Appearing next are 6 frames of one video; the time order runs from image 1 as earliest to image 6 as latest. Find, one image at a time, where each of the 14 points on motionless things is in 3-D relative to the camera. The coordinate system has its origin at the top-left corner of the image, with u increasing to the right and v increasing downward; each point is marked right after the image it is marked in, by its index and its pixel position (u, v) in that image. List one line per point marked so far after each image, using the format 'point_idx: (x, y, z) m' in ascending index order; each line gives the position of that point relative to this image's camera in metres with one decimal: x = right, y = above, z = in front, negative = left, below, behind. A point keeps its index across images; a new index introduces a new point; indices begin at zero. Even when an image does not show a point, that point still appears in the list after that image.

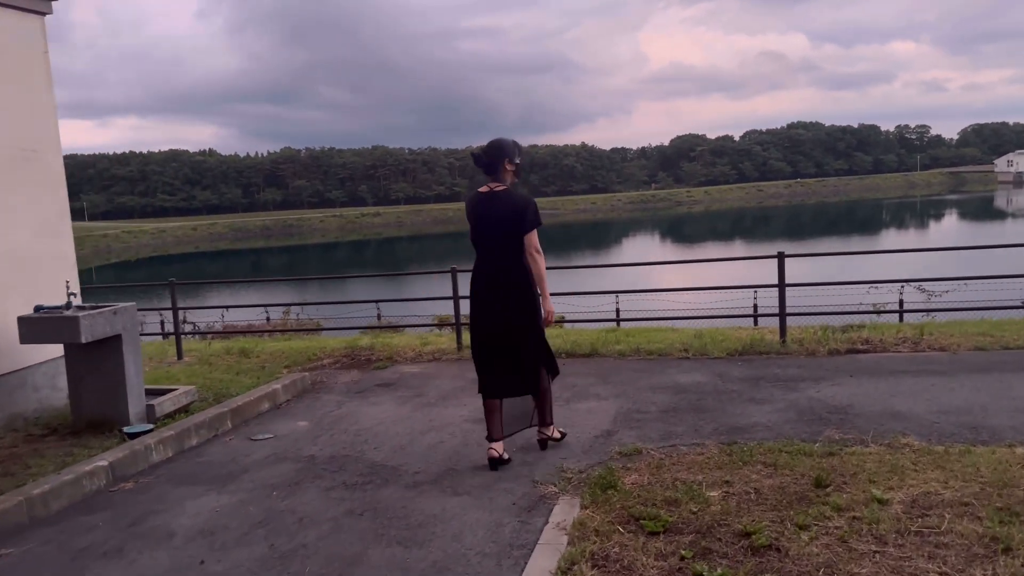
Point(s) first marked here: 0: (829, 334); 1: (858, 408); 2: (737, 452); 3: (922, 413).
0: (+2.7, -0.4, +6.9) m
1: (+2.1, -0.7, +4.8) m
2: (+1.2, -0.8, +4.0) m
3: (+2.4, -0.7, +4.6) m
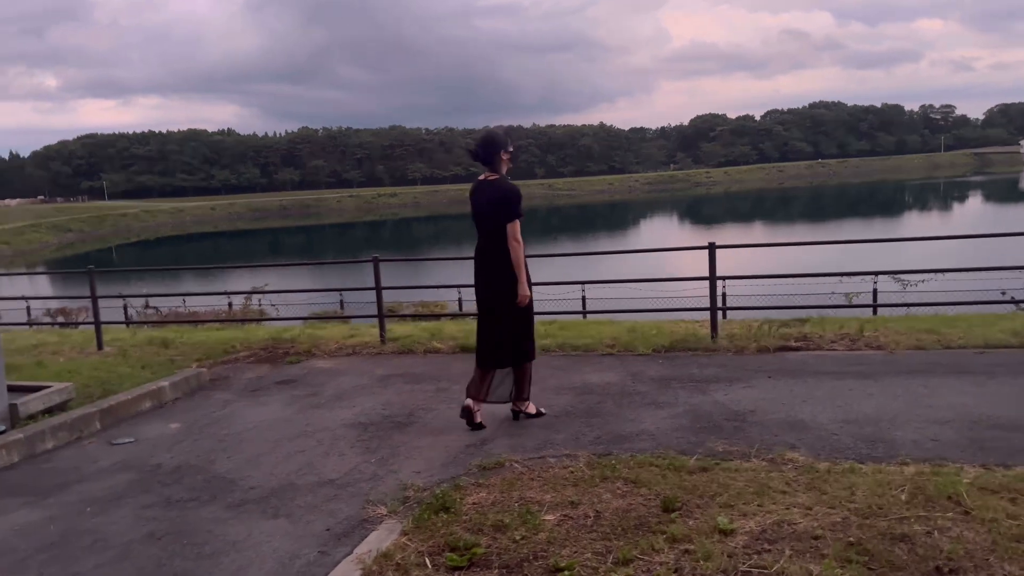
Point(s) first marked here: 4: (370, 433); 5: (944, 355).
0: (+2.1, -0.3, +6.5) m
1: (+1.4, -0.7, +4.4) m
2: (+0.4, -0.8, +3.7) m
3: (+1.7, -0.7, +4.2) m
4: (-0.8, -0.8, +4.4) m
5: (+3.0, -0.5, +5.4) m
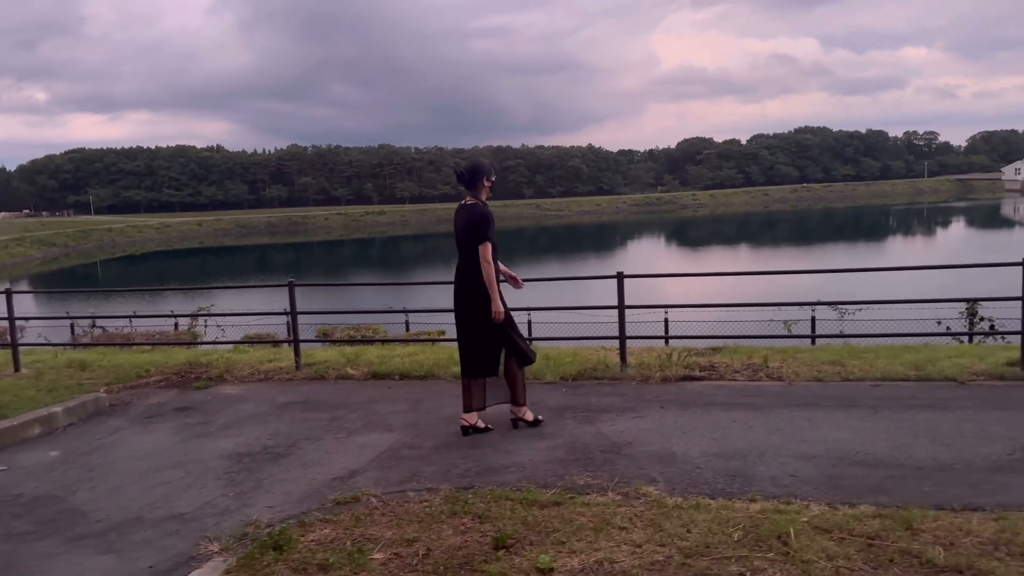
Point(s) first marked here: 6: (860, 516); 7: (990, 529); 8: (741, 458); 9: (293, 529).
0: (+1.3, -0.6, +6.6) m
1: (+0.7, -0.9, +4.4) m
2: (-0.2, -1.0, +3.7) m
3: (+1.0, -0.9, +4.2) m
4: (-1.5, -1.0, +4.4) m
5: (+2.3, -0.7, +5.5) m
6: (+1.5, -1.0, +3.3) m
7: (+1.9, -1.0, +3.1) m
8: (+1.2, -0.9, +4.2) m
9: (-0.9, -1.0, +3.4) m
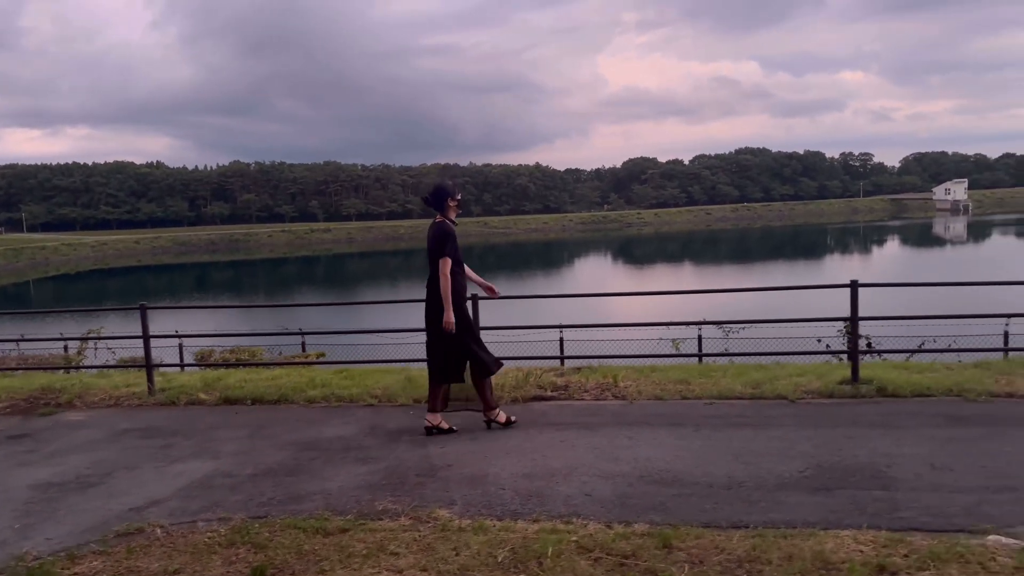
0: (+0.2, -0.8, +6.6) m
1: (-0.3, -1.0, +4.5) m
2: (-1.2, -1.1, +3.6) m
3: (0.0, -1.0, +4.3) m
4: (-2.5, -1.1, +4.3) m
5: (+1.2, -0.8, +5.6) m
6: (+0.5, -1.1, +3.4) m
7: (+1.0, -1.1, +3.3) m
8: (+0.2, -1.0, +4.2) m
9: (-1.9, -1.1, +3.3) m
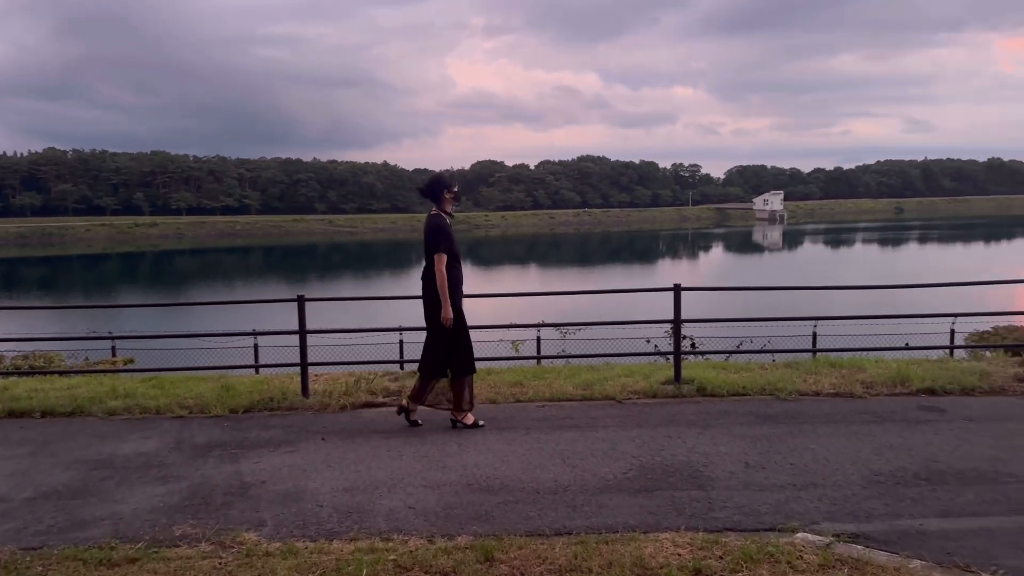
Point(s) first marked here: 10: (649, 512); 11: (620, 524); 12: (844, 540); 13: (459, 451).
0: (-1.2, -0.8, +6.4) m
1: (-1.3, -1.0, +4.1) m
2: (-2.0, -1.1, +3.2) m
3: (-0.9, -1.0, +4.0) m
4: (-3.4, -1.1, +3.5) m
5: (0.0, -0.9, +5.5) m
6: (-0.3, -1.1, +3.3) m
7: (+0.2, -1.1, +3.2) m
8: (-0.7, -1.0, +4.0) m
9: (-2.6, -1.1, +2.7) m
10: (+0.6, -1.0, +3.7) m
11: (+0.5, -1.1, +3.5) m
12: (+1.4, -1.0, +3.2) m
13: (-0.3, -1.0, +4.6) m
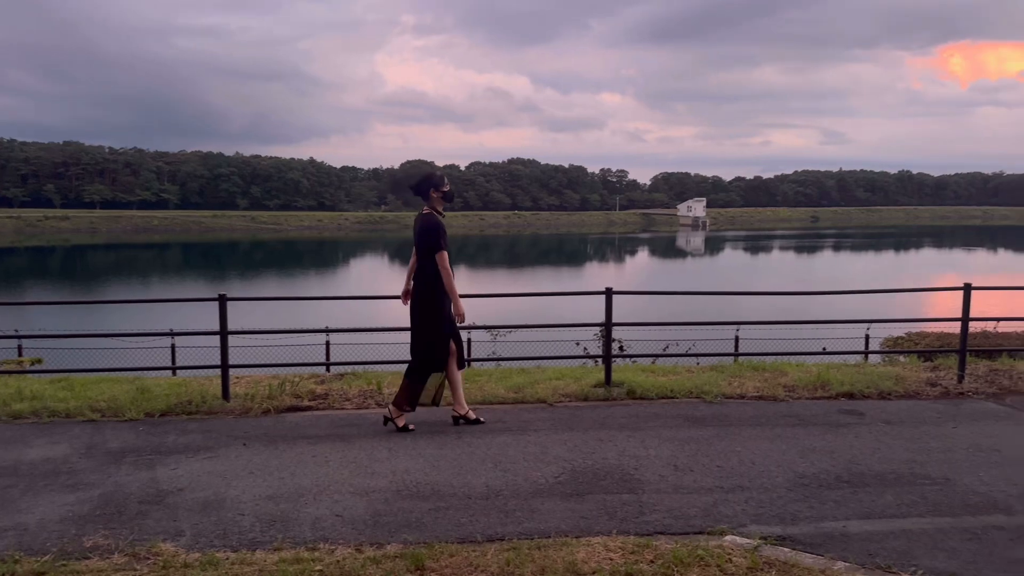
0: (-1.8, -0.8, +6.2) m
1: (-1.6, -1.0, +3.9) m
2: (-2.3, -1.1, +2.9) m
3: (-1.3, -1.0, +3.9) m
4: (-3.7, -1.1, +3.1) m
5: (-0.5, -0.9, +5.5) m
6: (-0.5, -1.1, +3.2) m
7: (-0.1, -1.1, +3.2) m
8: (-1.1, -1.0, +3.9) m
9: (-2.8, -1.1, +2.4) m
10: (+0.3, -1.1, +3.7) m
11: (+0.2, -1.1, +3.5) m
12: (+1.1, -1.0, +3.3) m
13: (-0.7, -1.0, +4.5) m
